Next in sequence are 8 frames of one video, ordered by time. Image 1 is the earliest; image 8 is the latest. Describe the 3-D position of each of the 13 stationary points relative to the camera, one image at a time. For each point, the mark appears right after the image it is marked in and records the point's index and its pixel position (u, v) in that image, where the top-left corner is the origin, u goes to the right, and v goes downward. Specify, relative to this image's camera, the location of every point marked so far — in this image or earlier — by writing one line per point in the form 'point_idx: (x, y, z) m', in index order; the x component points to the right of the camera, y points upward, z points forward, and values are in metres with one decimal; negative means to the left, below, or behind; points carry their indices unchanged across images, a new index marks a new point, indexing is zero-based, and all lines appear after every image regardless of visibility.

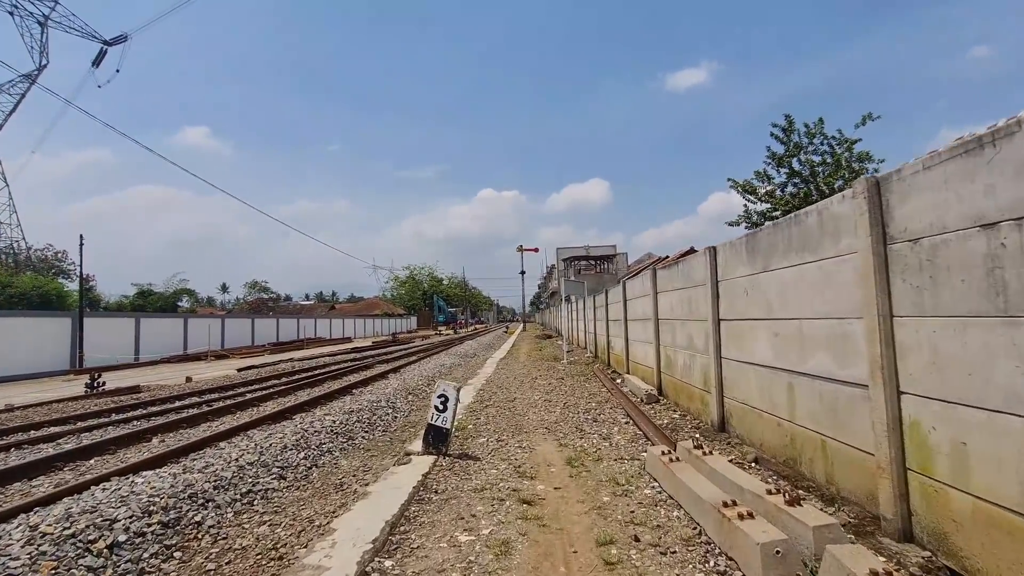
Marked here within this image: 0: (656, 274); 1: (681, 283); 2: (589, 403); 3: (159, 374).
0: (+2.7, +0.2, +9.1) m
1: (+2.6, +0.1, +7.6) m
2: (+1.4, -2.0, +8.6) m
3: (-12.6, -3.1, +17.4) m
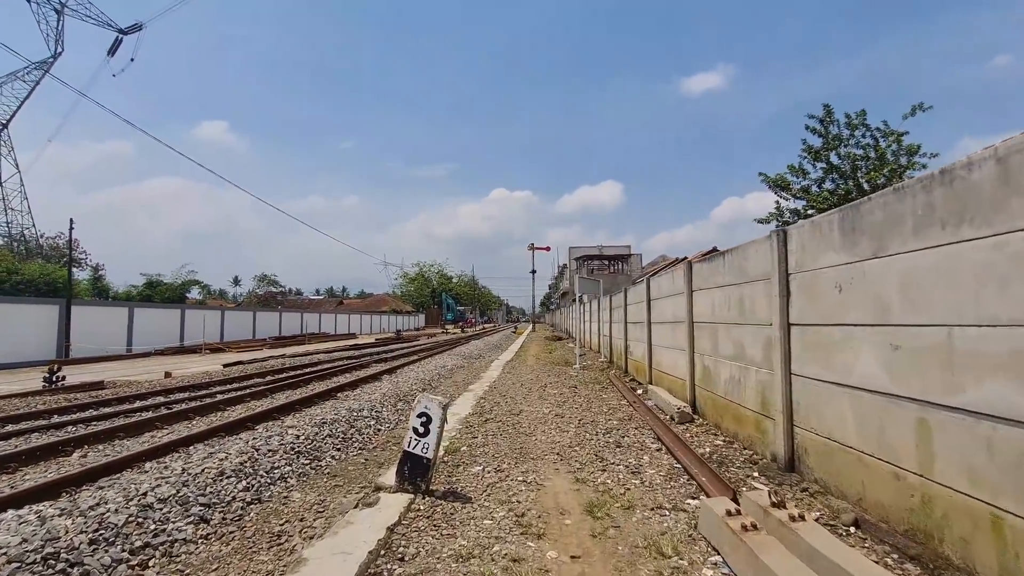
0: (+2.8, +0.3, +7.6) m
1: (+2.8, +0.1, +6.2) m
2: (+1.4, -1.9, +7.2) m
3: (-12.4, -2.7, +16.3) m
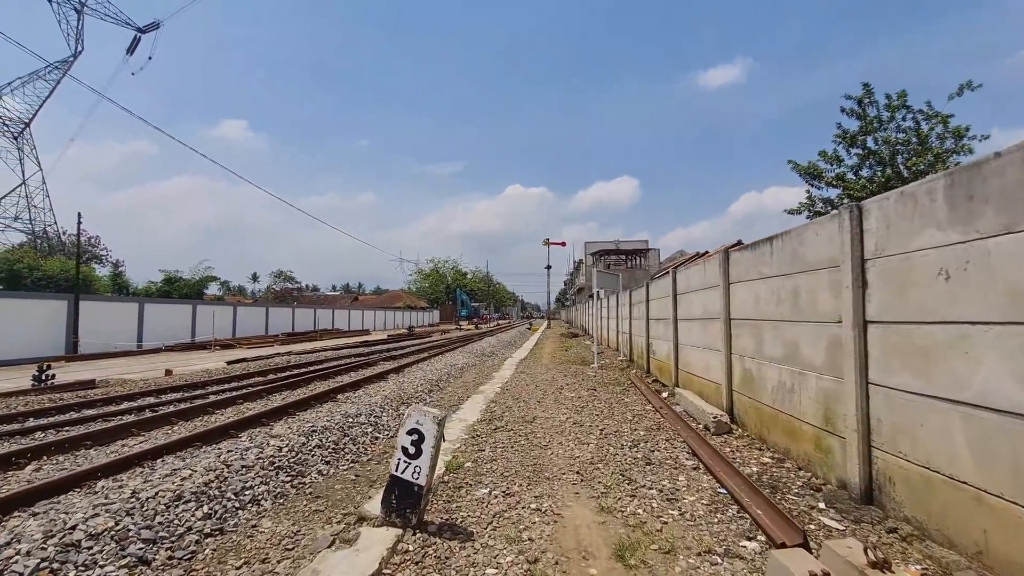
0: (+3.0, +0.4, +6.7) m
1: (+2.9, +0.2, +5.3) m
2: (+1.6, -1.8, +6.4) m
3: (-11.9, -2.5, +15.9) m
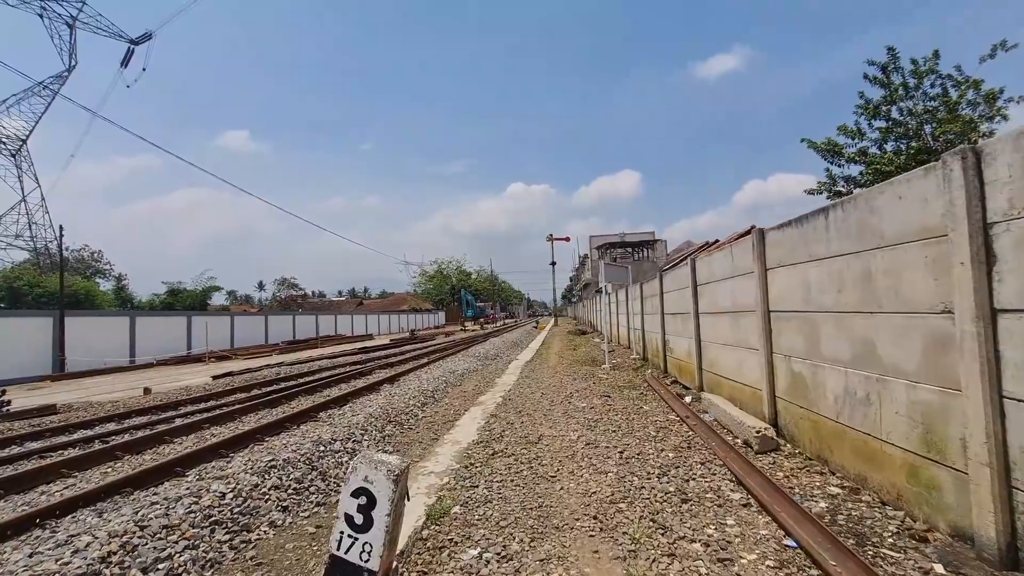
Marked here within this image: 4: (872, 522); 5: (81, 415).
0: (+2.9, +0.6, +5.6) m
1: (+2.8, +0.4, +4.2) m
2: (+1.6, -1.7, +5.3) m
3: (-11.7, -2.9, +14.9) m
4: (+2.5, -1.6, +3.4) m
5: (-8.0, -2.4, +9.1) m
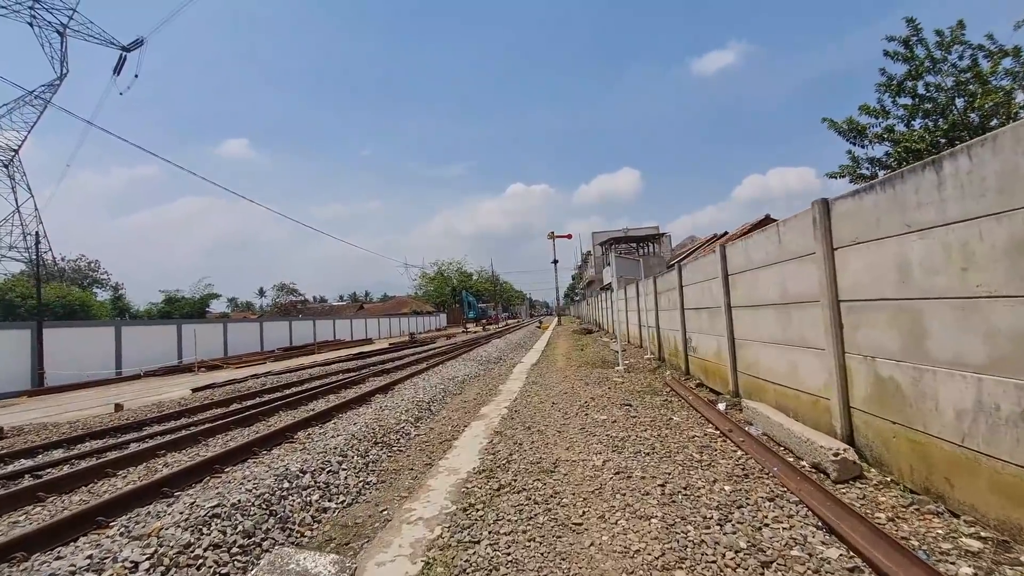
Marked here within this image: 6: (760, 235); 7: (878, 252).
0: (+2.9, +0.7, +4.5) m
1: (+2.8, +0.5, +3.1) m
2: (+1.7, -1.6, +4.2) m
3: (-11.6, -3.1, +13.9) m
4: (+2.6, -1.5, +2.3) m
5: (-7.9, -2.5, +8.0) m
6: (+3.2, +0.7, +6.3) m
7: (+2.9, +0.3, +3.9) m
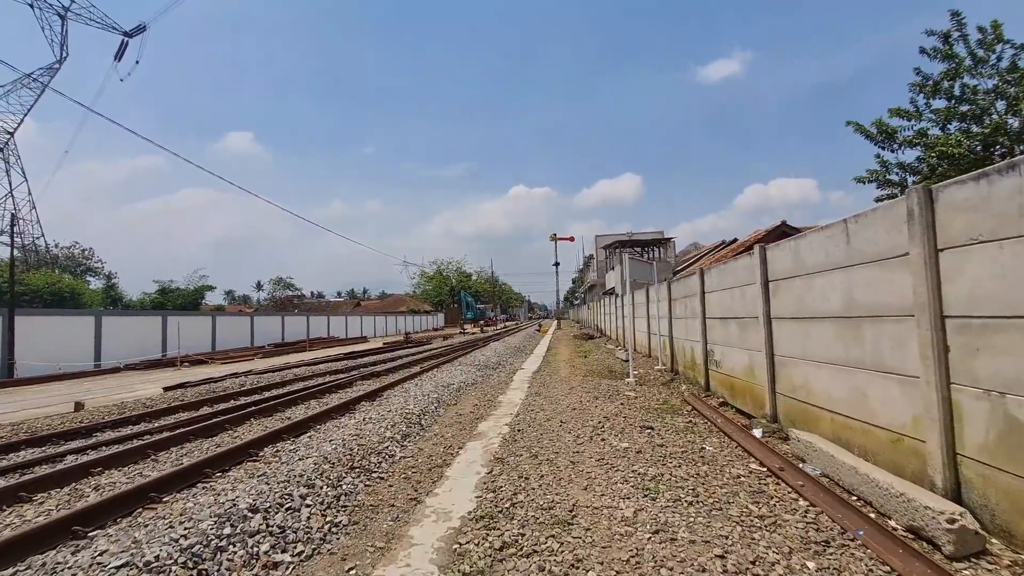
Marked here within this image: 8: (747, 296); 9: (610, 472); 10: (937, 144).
0: (+3.1, +0.6, +3.5) m
1: (+3.0, +0.4, +2.1) m
2: (+1.7, -1.7, +3.2) m
3: (-11.6, -2.8, +12.8) m
4: (+2.7, -1.6, +1.3) m
5: (-7.9, -2.2, +7.0) m
6: (+3.3, +0.6, +5.3) m
7: (+3.0, +0.2, +2.9) m
8: (+3.5, -0.1, +7.3) m
9: (+0.9, -1.7, +4.5) m
10: (+11.8, +4.0, +13.5) m
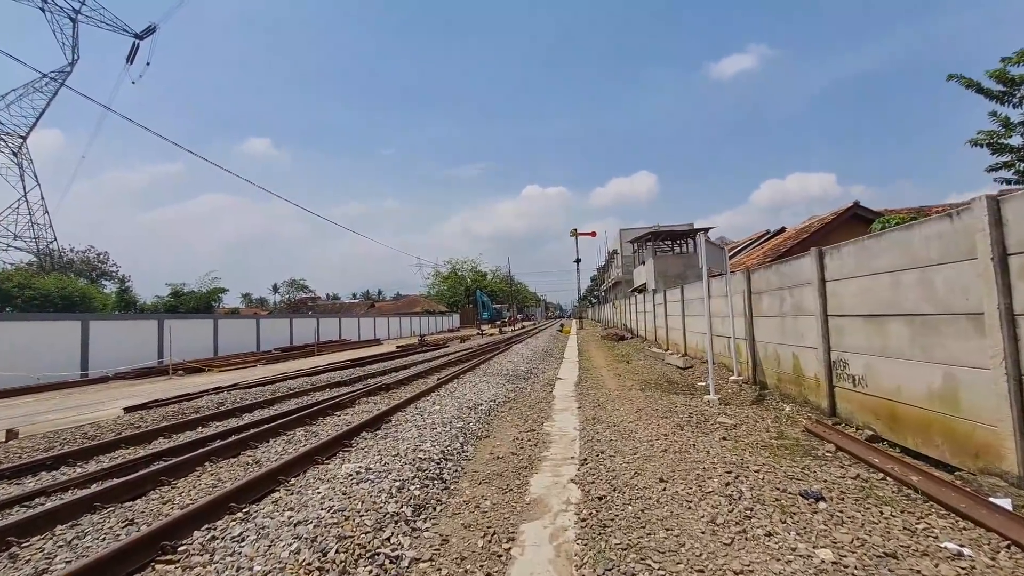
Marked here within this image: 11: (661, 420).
0: (+3.6, +0.8, +1.0) m
1: (+3.4, +0.6, -0.5) m
2: (+2.3, -1.5, +0.7) m
3: (-10.8, -2.8, +10.7) m
4: (+3.2, -1.4, -1.2) m
5: (-7.2, -2.2, +4.8) m
6: (+3.9, +0.8, +2.8) m
7: (+3.5, +0.4, +0.4) m
8: (+4.2, +0.1, +4.7) m
9: (+1.5, -1.5, +2.0) m
10: (+12.5, +4.3, +10.7) m
11: (+2.1, -1.9, +7.0) m
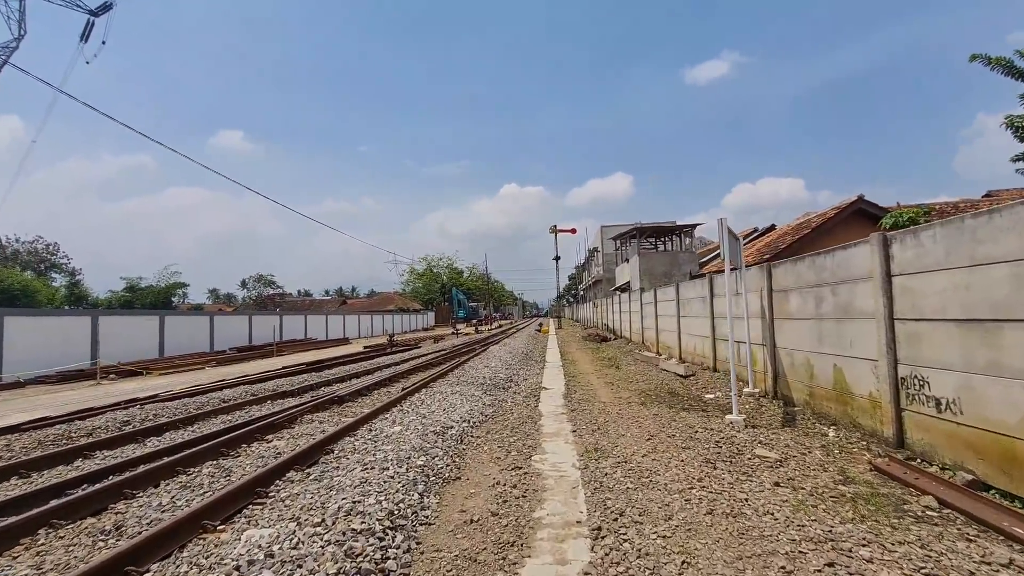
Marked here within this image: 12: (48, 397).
0: (+3.7, +0.8, -0.5) m
1: (+3.6, +0.6, -2.0) m
2: (+2.4, -1.5, -0.9) m
3: (-11.2, -2.6, +8.5) m
4: (+3.3, -1.4, -2.7) m
5: (-7.3, -2.0, +2.7) m
6: (+3.9, +0.8, +1.2) m
7: (+3.7, +0.4, -1.1) m
8: (+4.1, +0.1, +3.2) m
9: (+1.5, -1.5, +0.4) m
10: (+12.2, +4.2, +9.6) m
11: (+1.9, -1.8, +5.4) m
12: (-12.5, -2.9, +13.2) m
